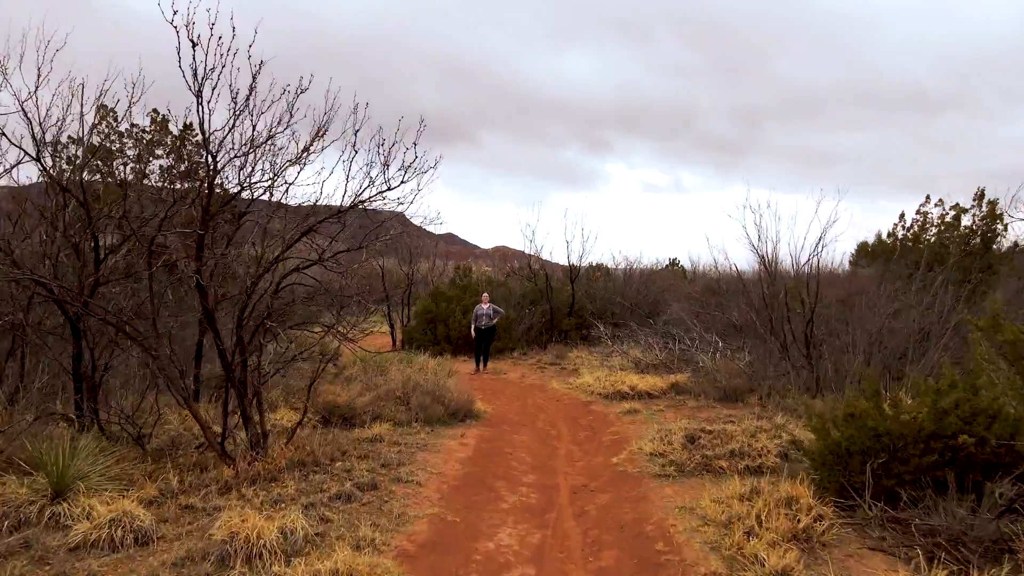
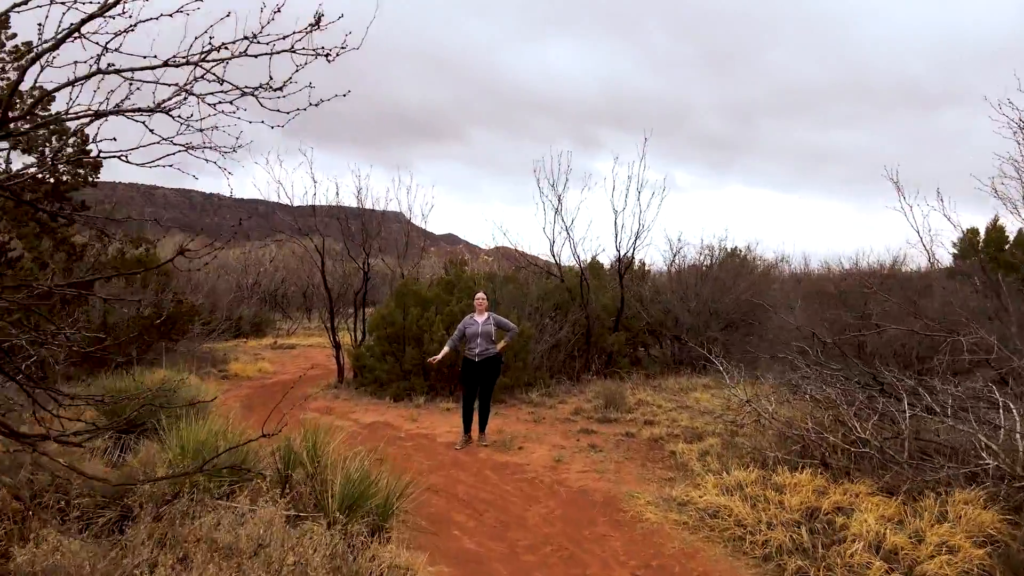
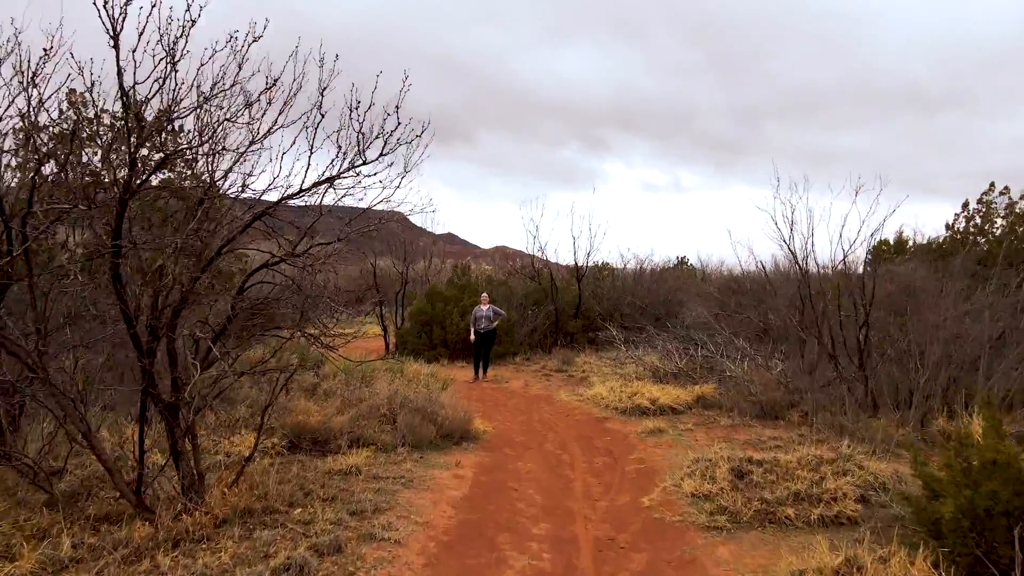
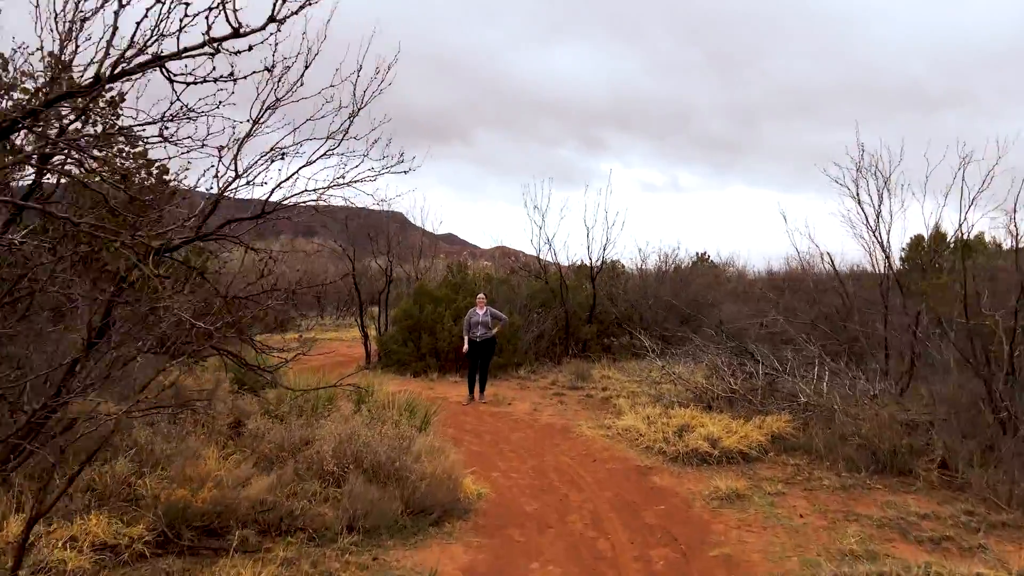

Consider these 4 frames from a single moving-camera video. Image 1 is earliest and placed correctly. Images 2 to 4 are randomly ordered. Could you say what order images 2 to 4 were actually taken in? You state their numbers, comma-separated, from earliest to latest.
3, 4, 2
